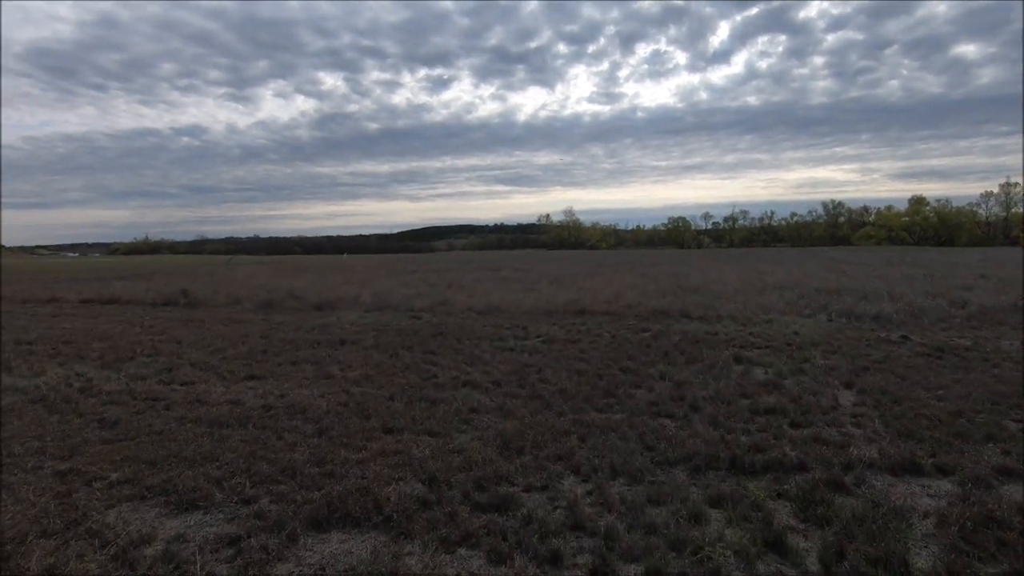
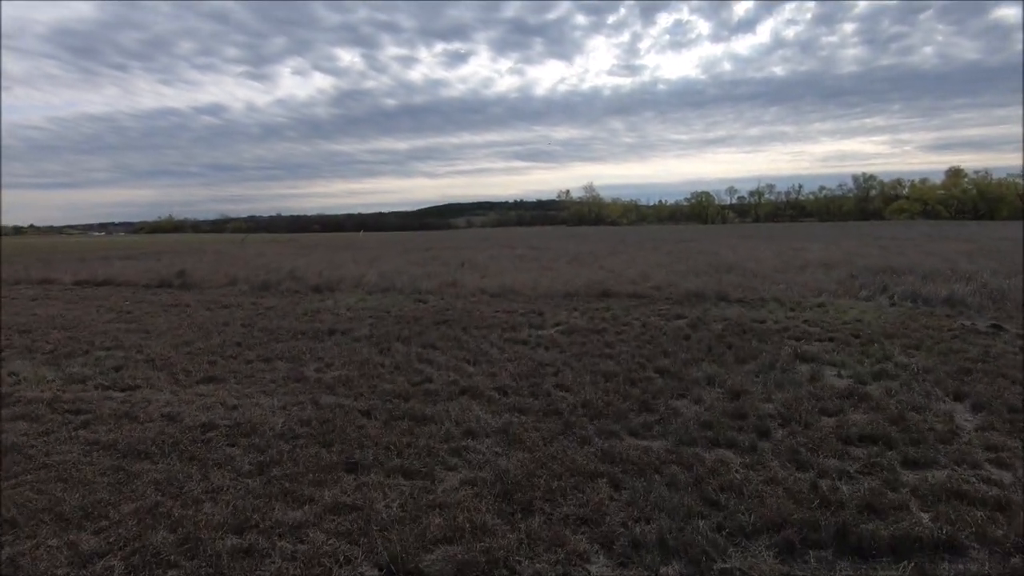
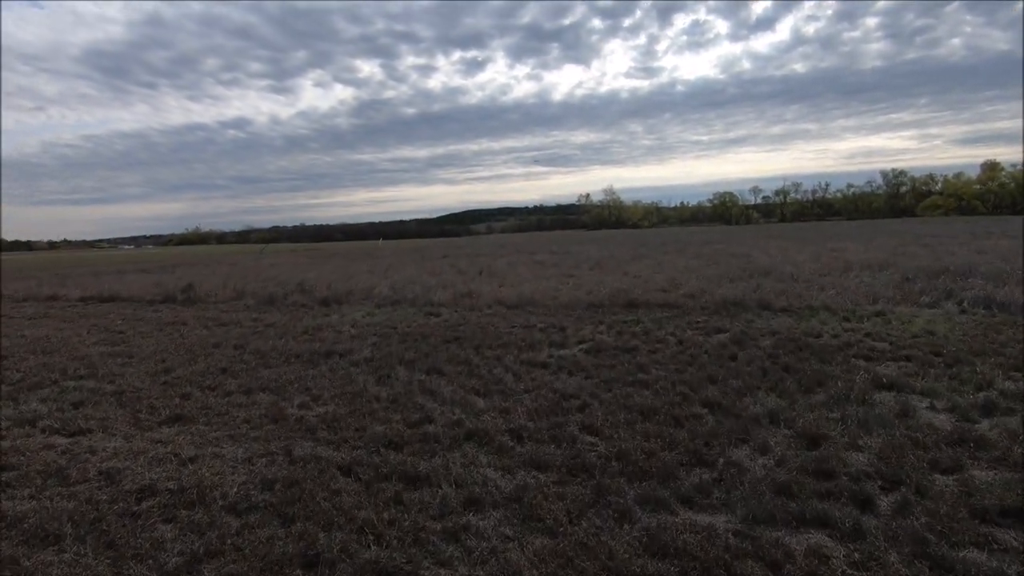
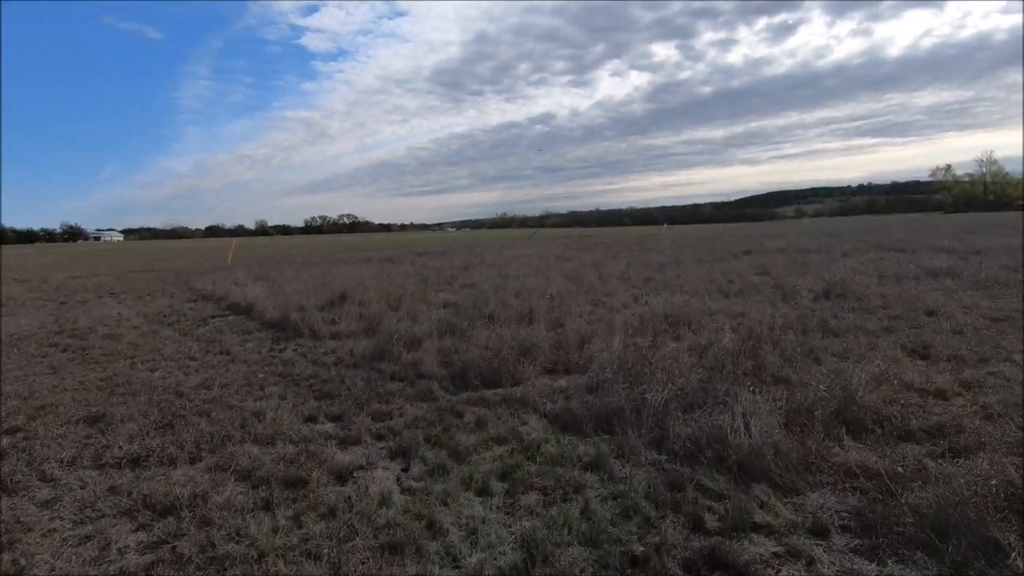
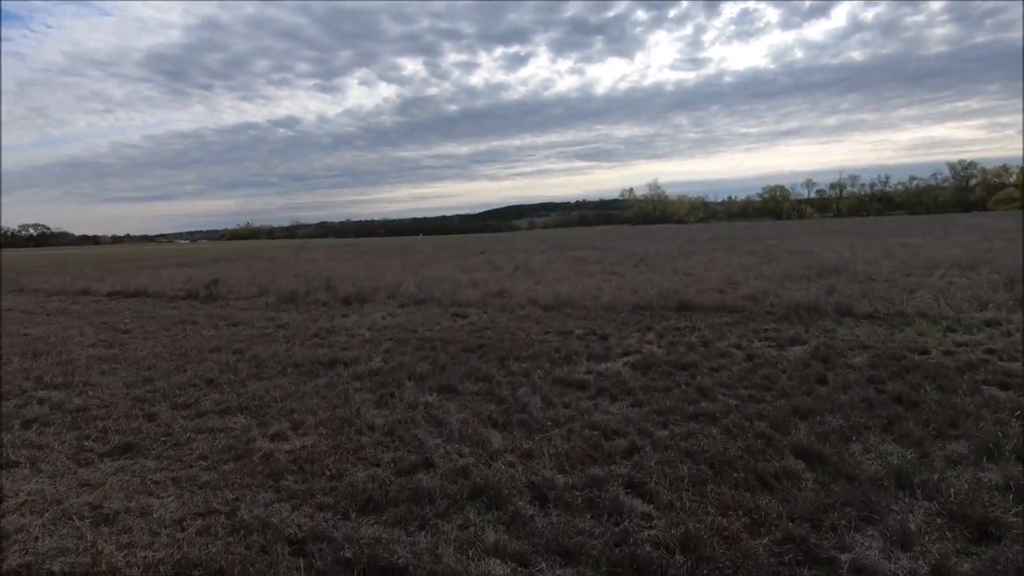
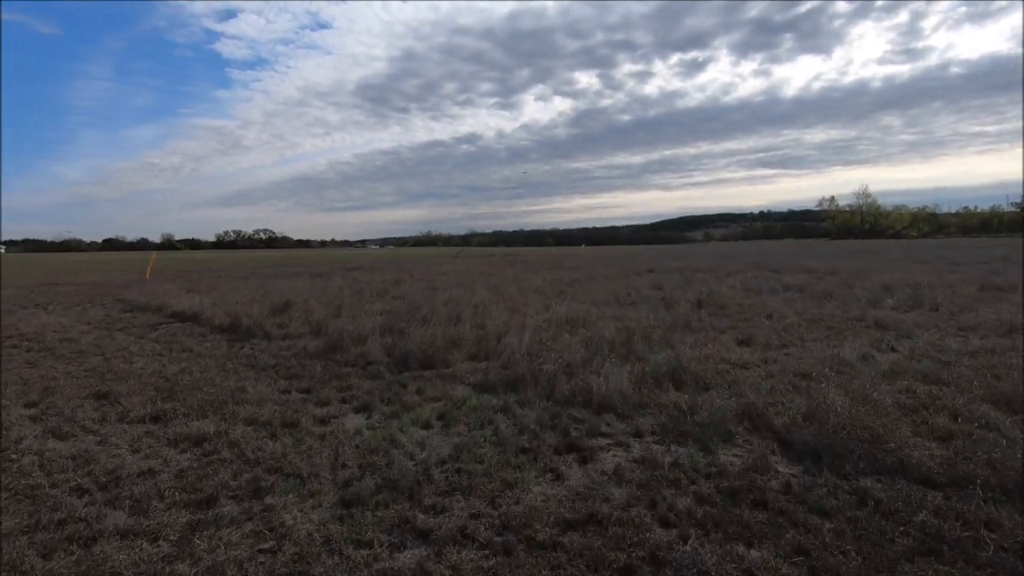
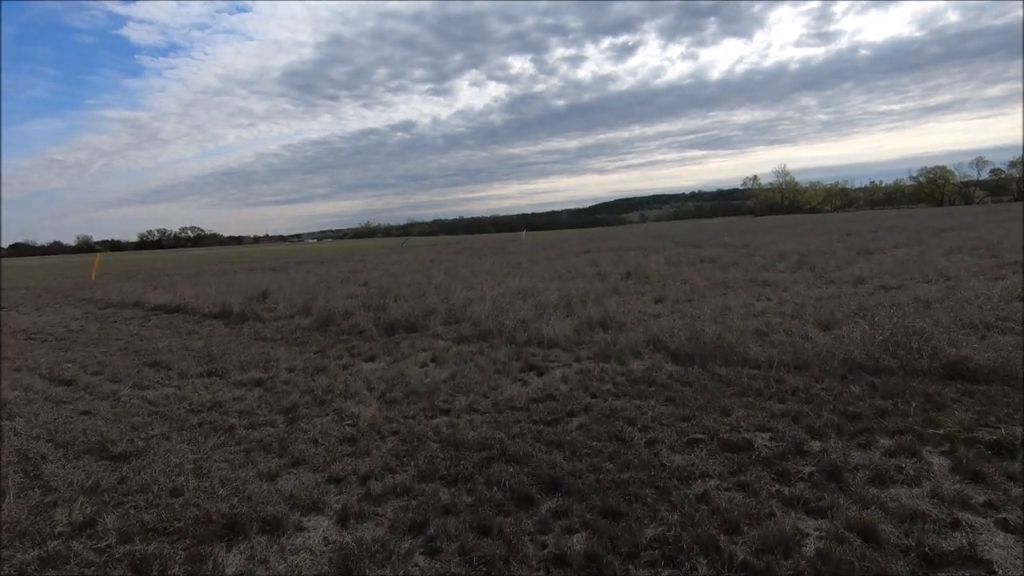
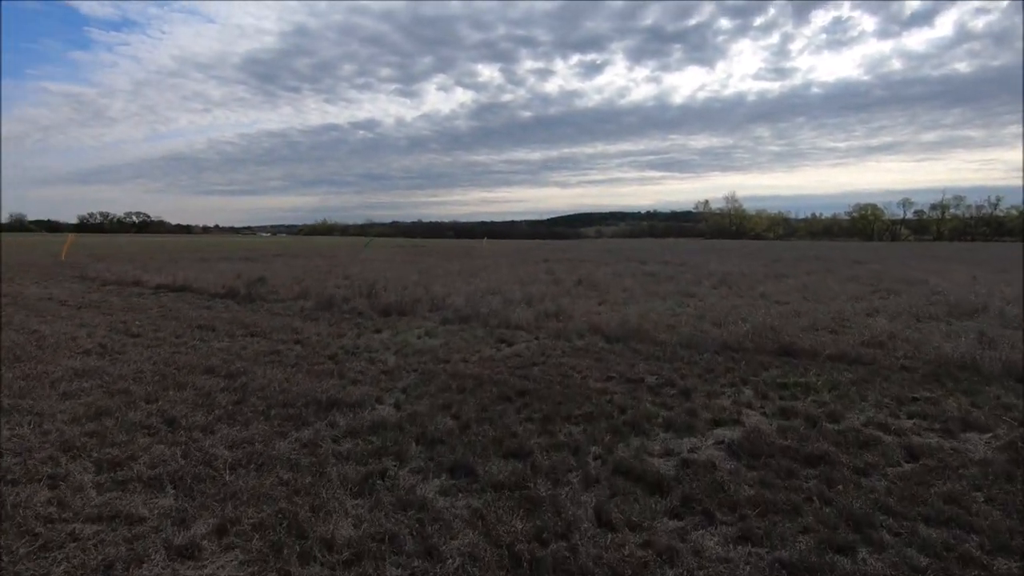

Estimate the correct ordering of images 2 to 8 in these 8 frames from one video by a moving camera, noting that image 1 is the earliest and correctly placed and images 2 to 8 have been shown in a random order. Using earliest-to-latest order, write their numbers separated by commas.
2, 3, 5, 8, 7, 6, 4
